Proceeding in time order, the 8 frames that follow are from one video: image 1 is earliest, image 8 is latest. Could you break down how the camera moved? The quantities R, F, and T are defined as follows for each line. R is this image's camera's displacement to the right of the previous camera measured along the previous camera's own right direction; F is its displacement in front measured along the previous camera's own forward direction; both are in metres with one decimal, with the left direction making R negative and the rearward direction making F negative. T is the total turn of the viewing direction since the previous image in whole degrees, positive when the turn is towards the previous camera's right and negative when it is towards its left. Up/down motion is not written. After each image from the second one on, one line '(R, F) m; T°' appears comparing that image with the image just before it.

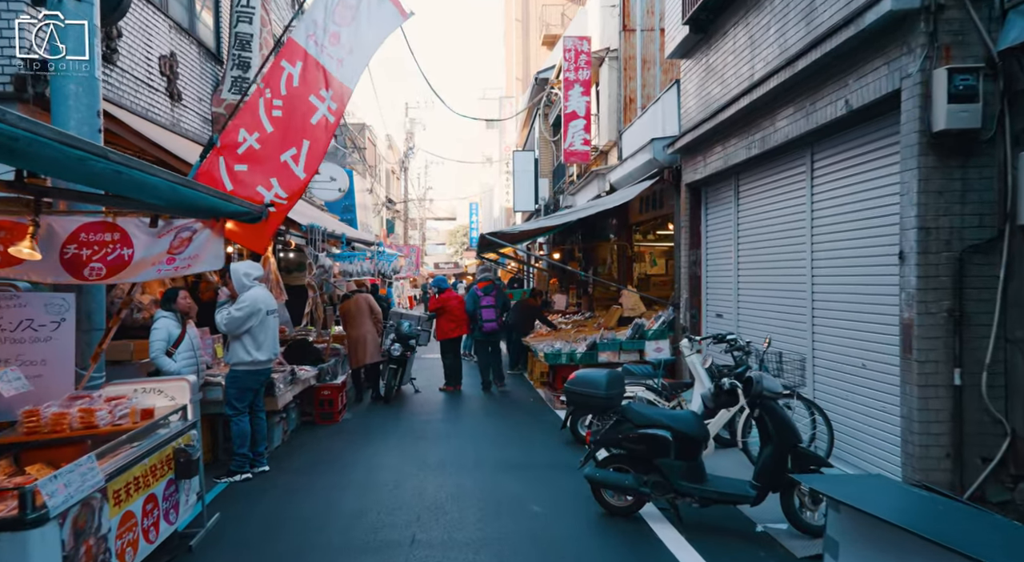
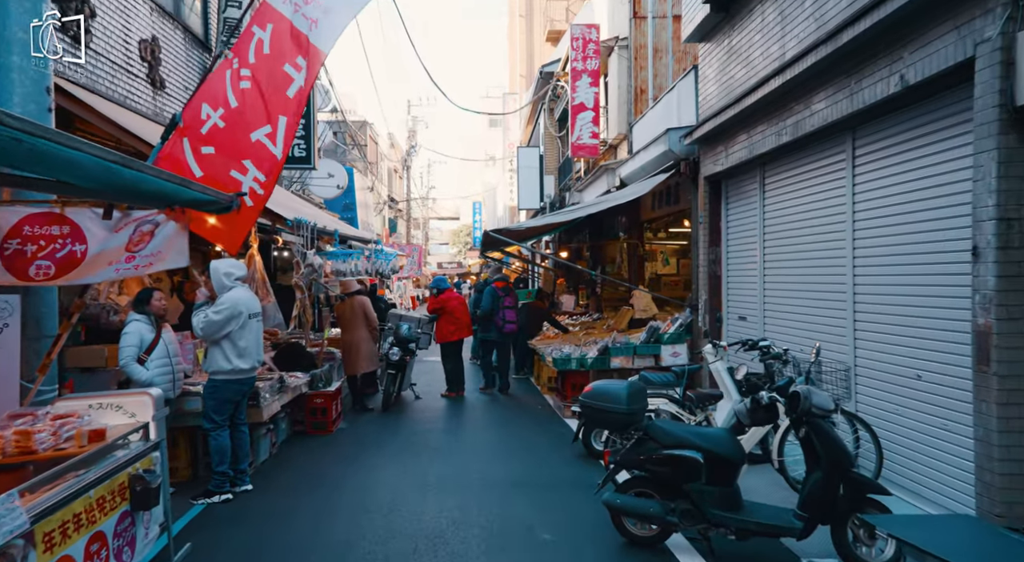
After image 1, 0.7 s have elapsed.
(0.0, +0.6) m; 0°
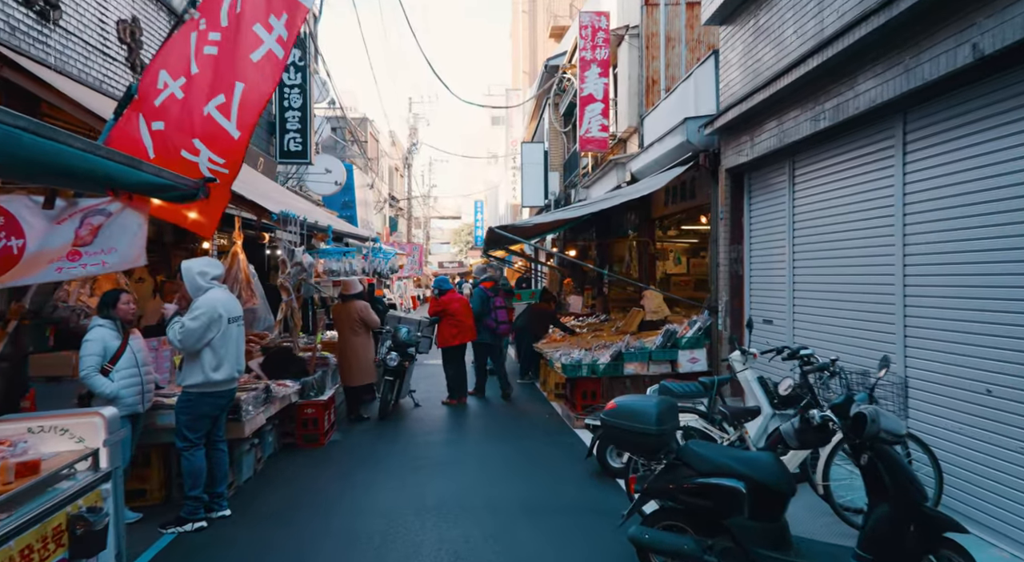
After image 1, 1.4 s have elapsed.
(-0.1, +0.6) m; 0°
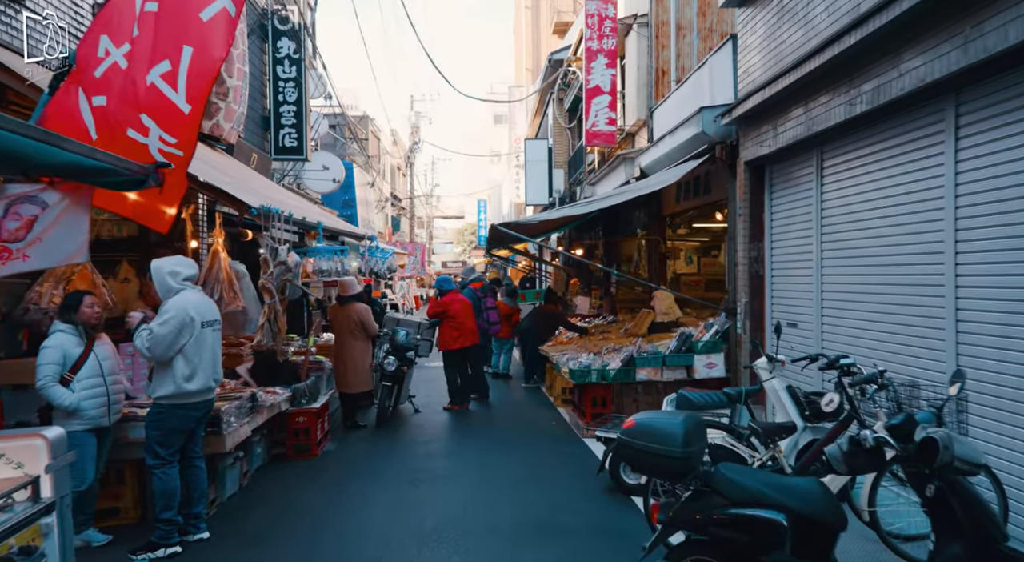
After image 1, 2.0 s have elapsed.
(0.0, +0.5) m; 0°
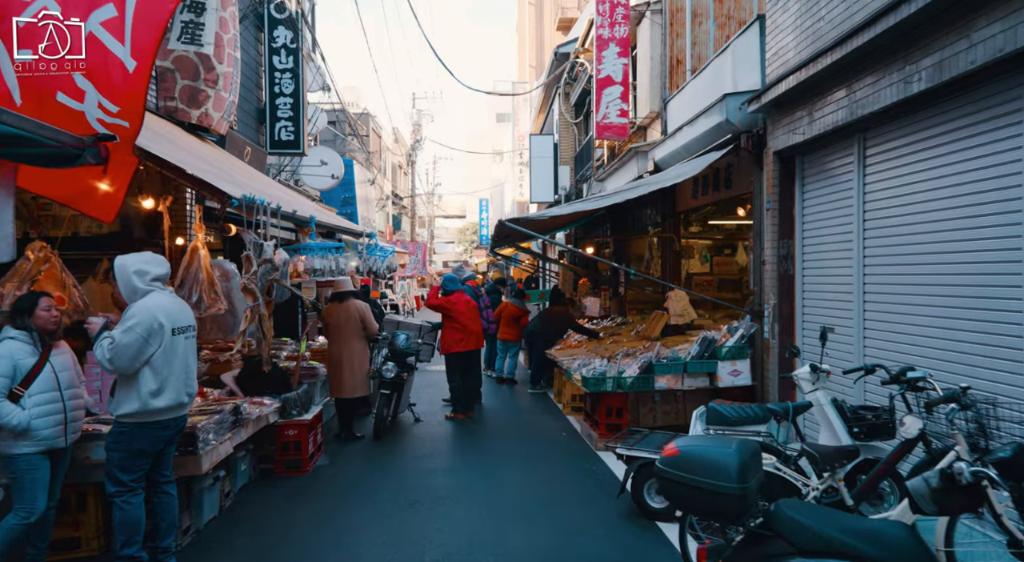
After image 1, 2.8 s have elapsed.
(-0.1, +0.6) m; 0°
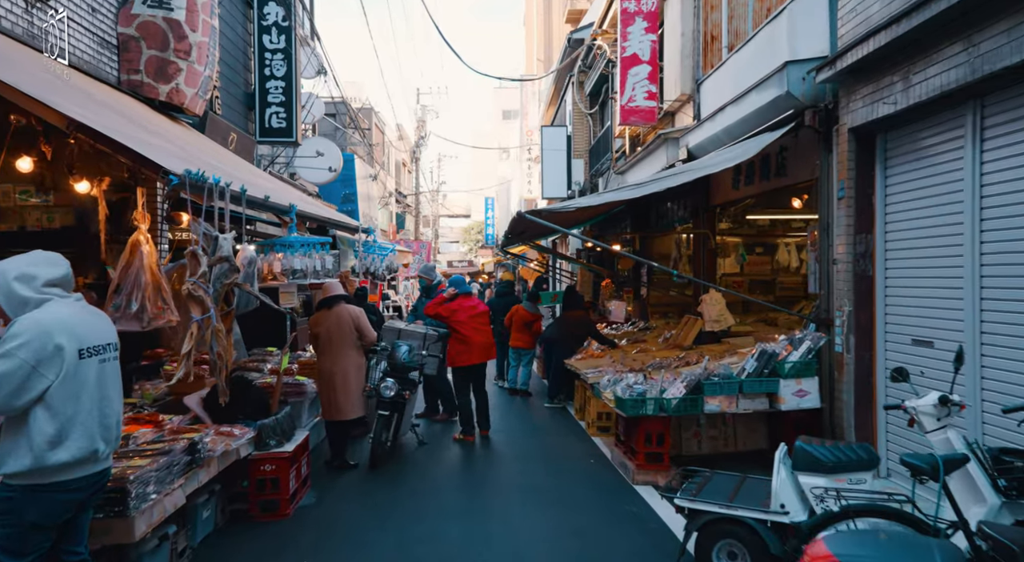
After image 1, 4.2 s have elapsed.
(-0.2, +1.2) m; 0°
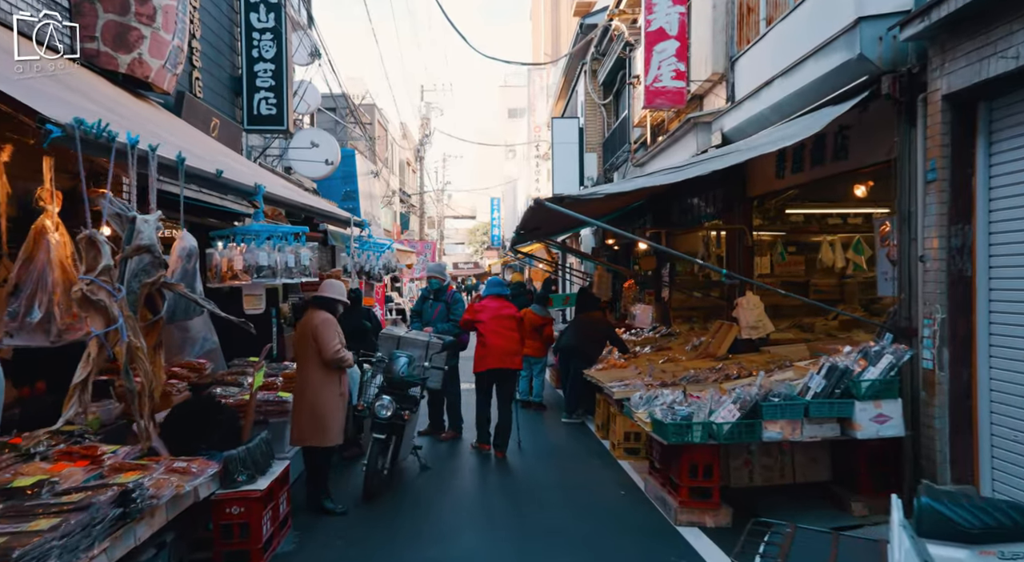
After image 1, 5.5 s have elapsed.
(-0.1, +1.1) m; 0°
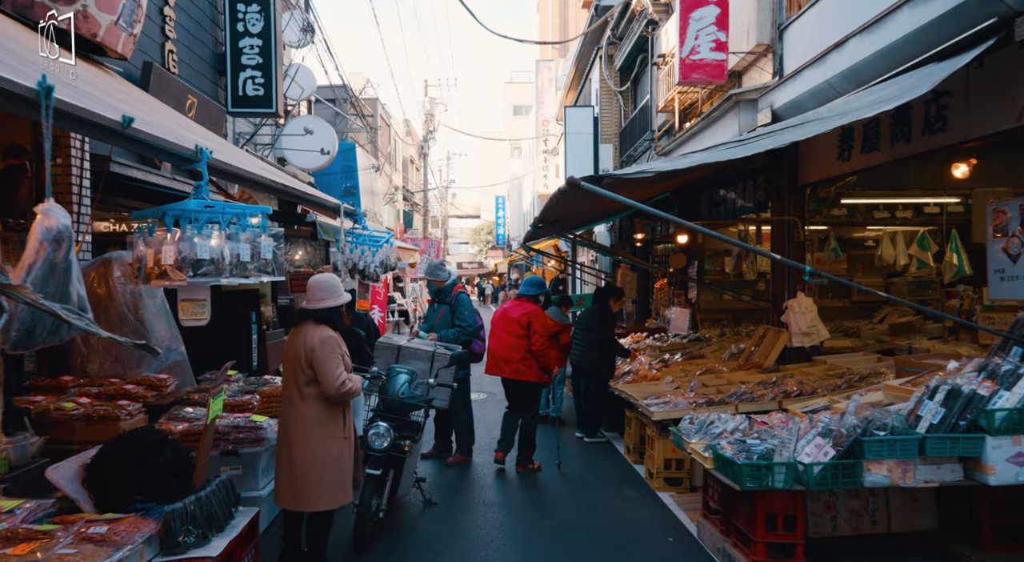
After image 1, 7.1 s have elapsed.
(-0.1, +1.1) m; 0°
